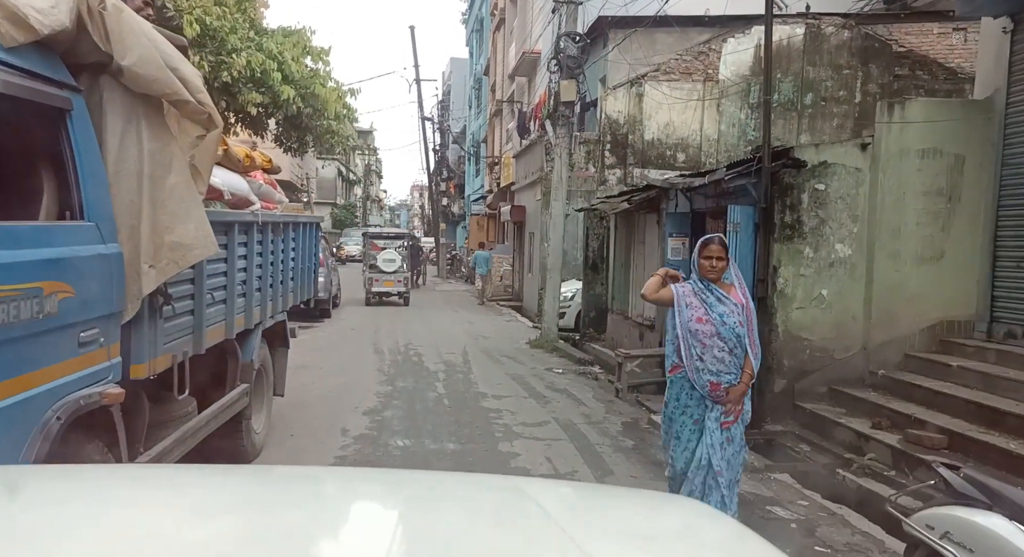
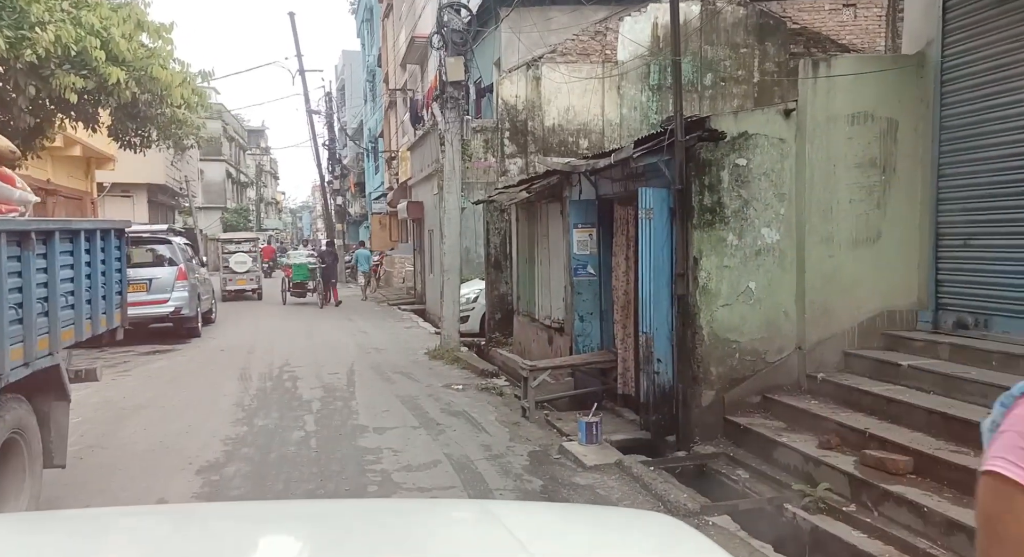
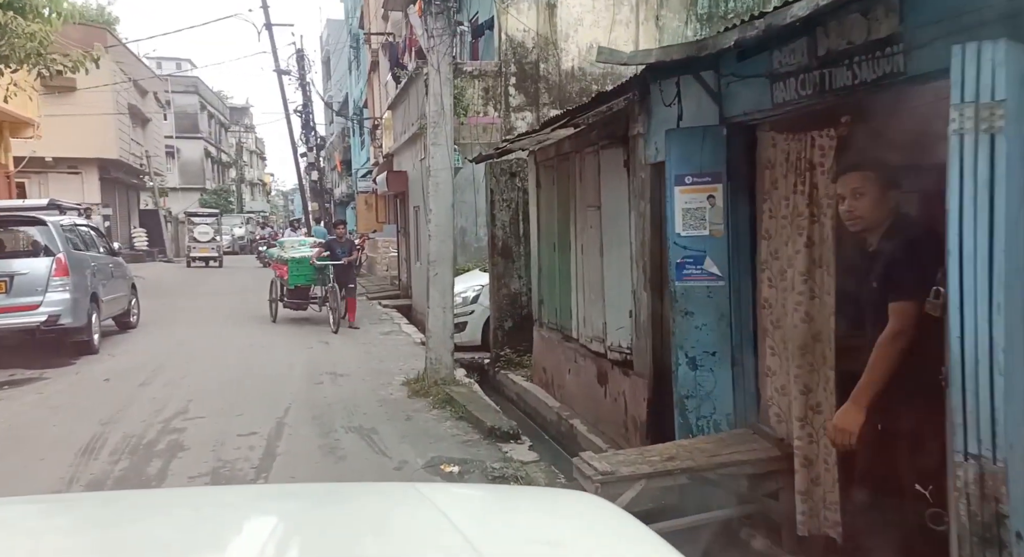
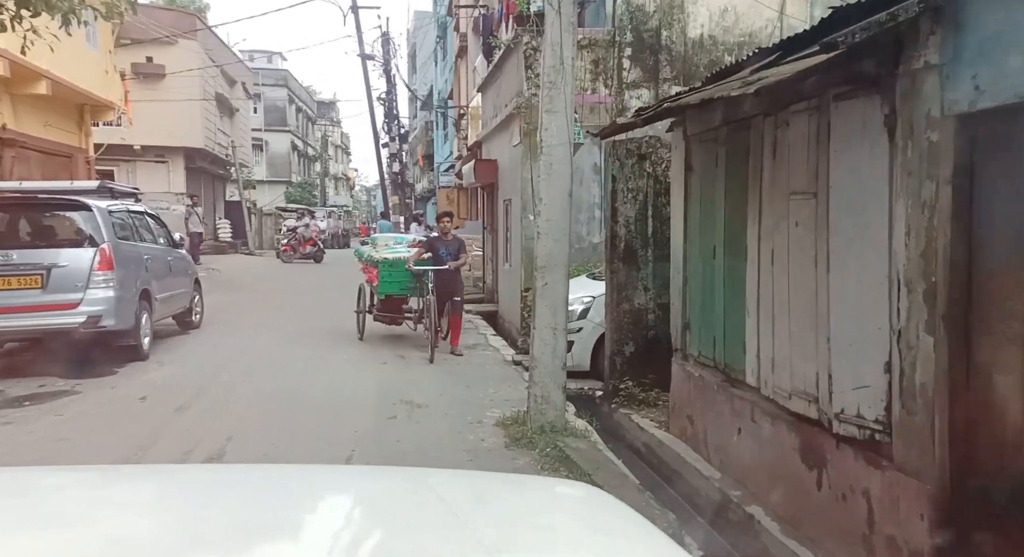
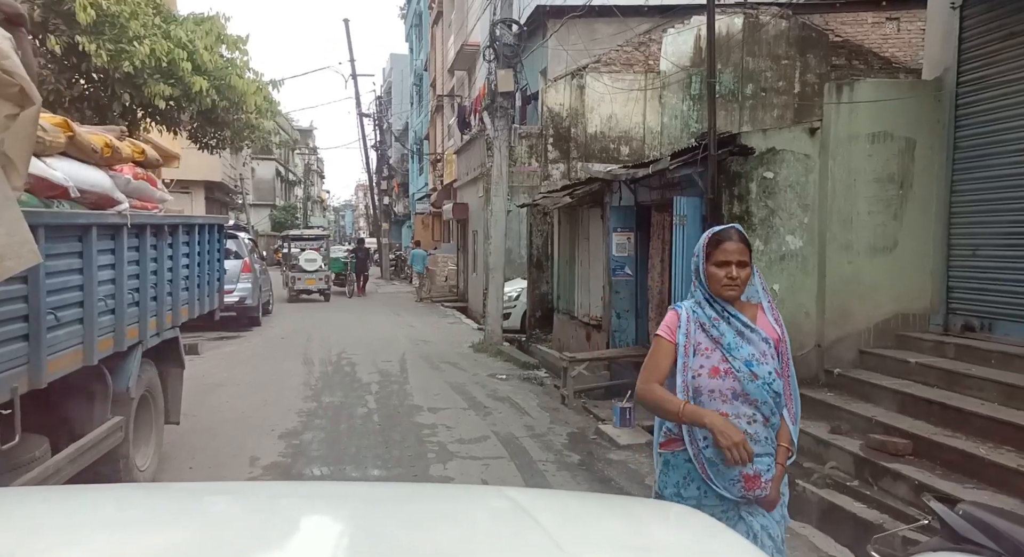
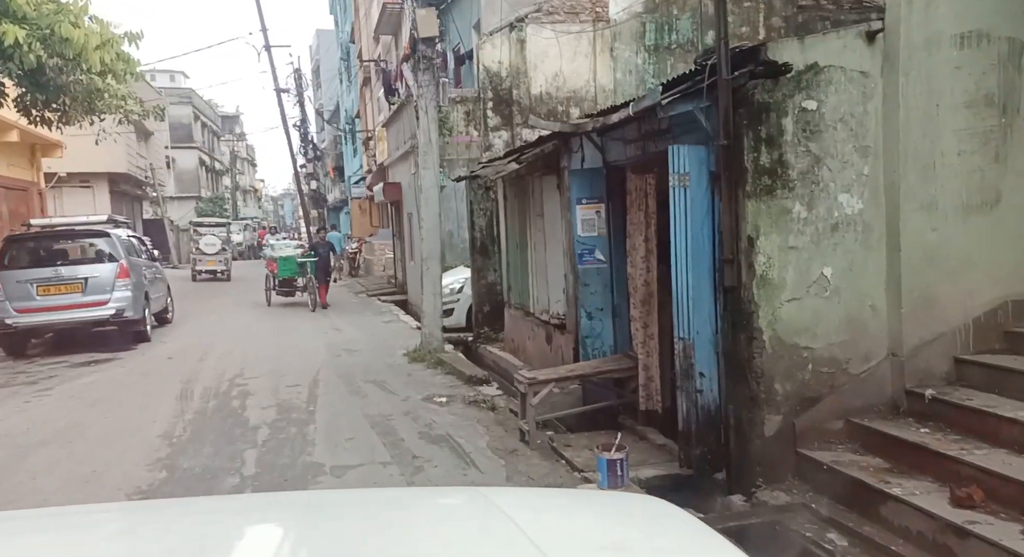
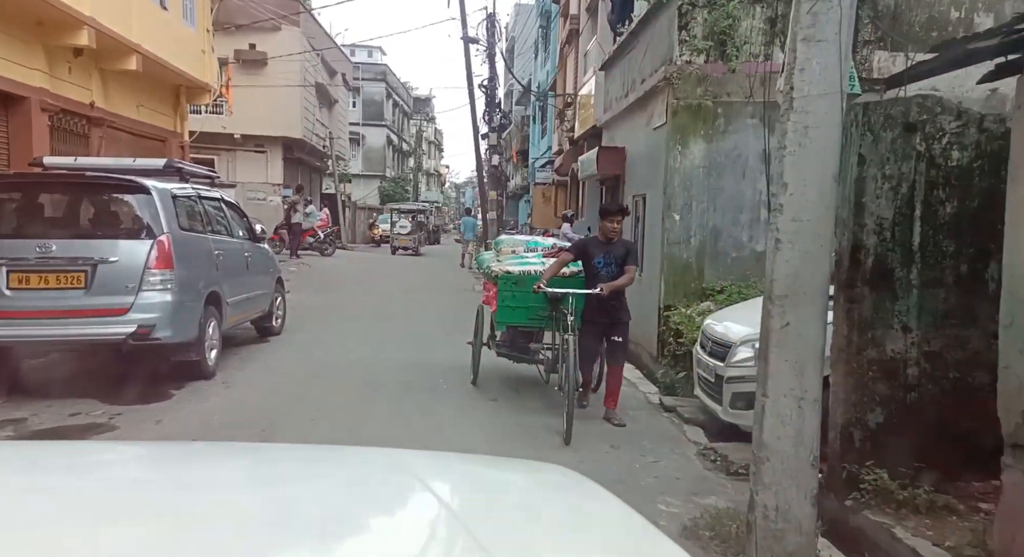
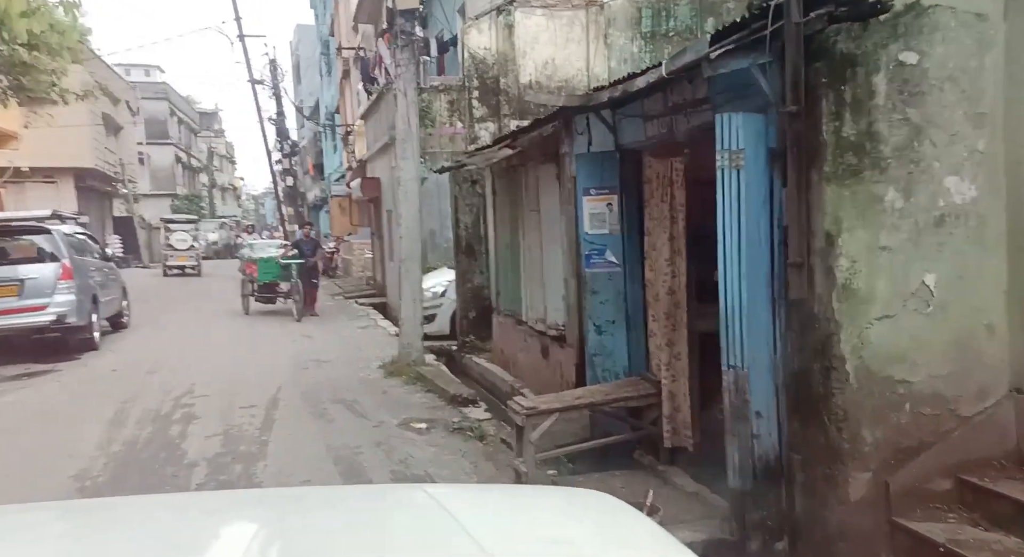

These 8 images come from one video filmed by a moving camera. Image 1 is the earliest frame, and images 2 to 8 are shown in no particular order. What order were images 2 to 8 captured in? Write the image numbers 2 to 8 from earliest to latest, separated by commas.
5, 2, 6, 8, 3, 4, 7
